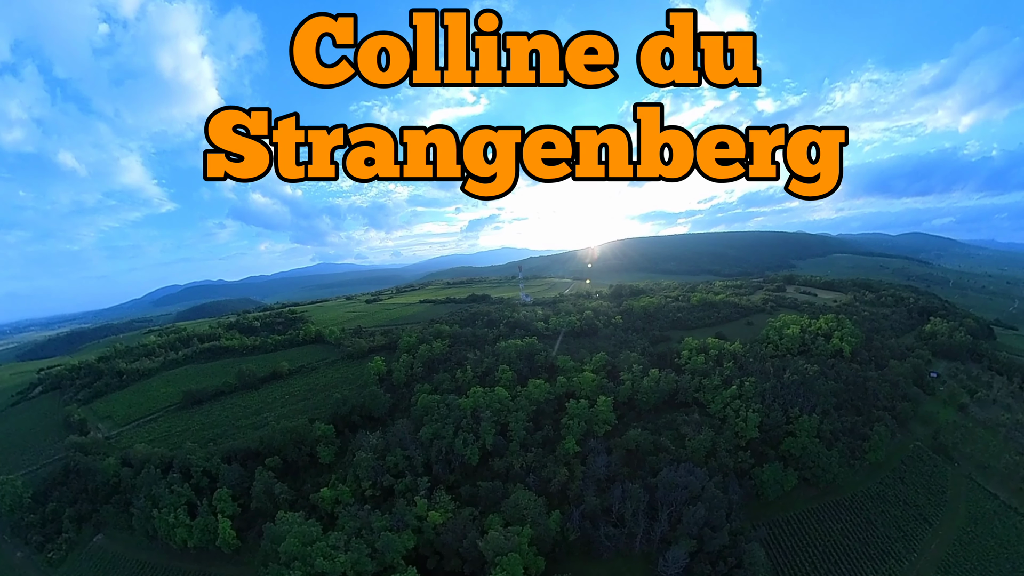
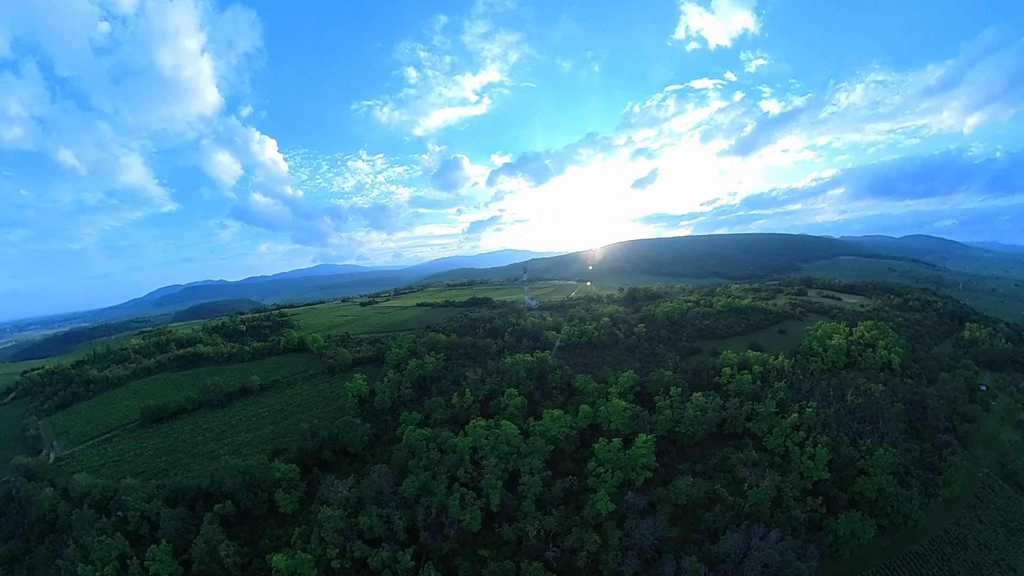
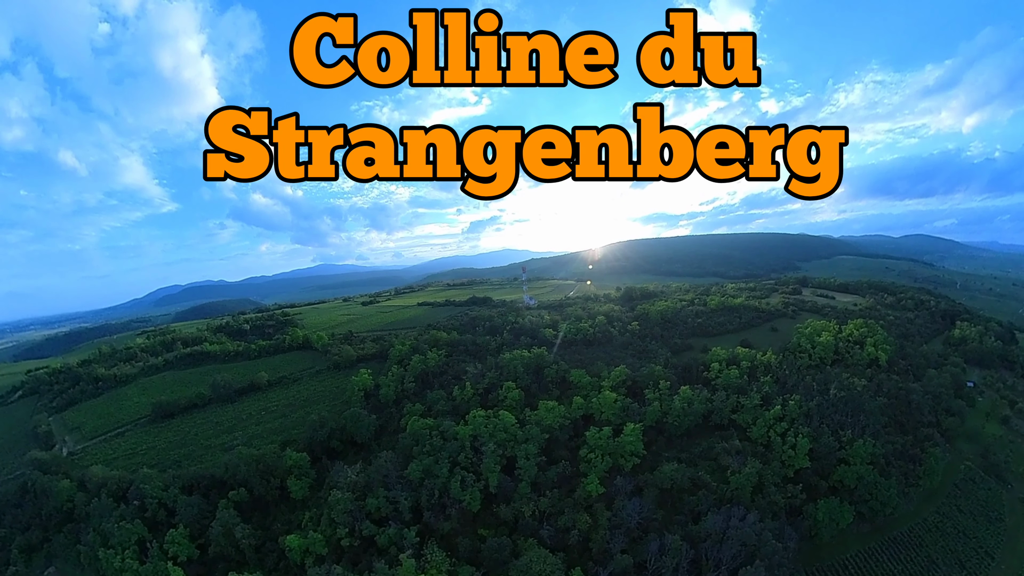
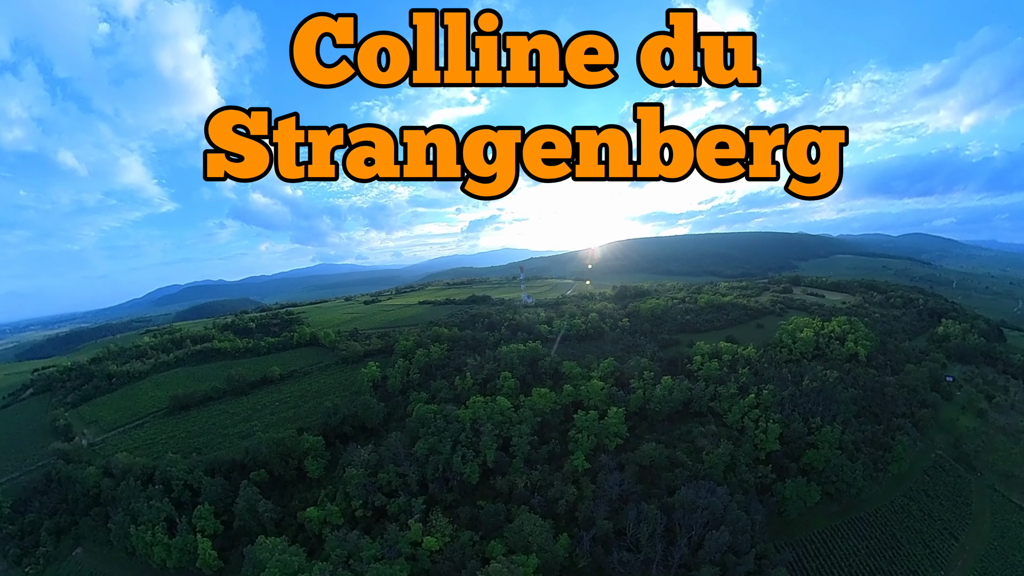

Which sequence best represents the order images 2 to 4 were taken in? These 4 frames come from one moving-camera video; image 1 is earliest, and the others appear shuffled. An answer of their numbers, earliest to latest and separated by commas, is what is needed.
4, 3, 2
